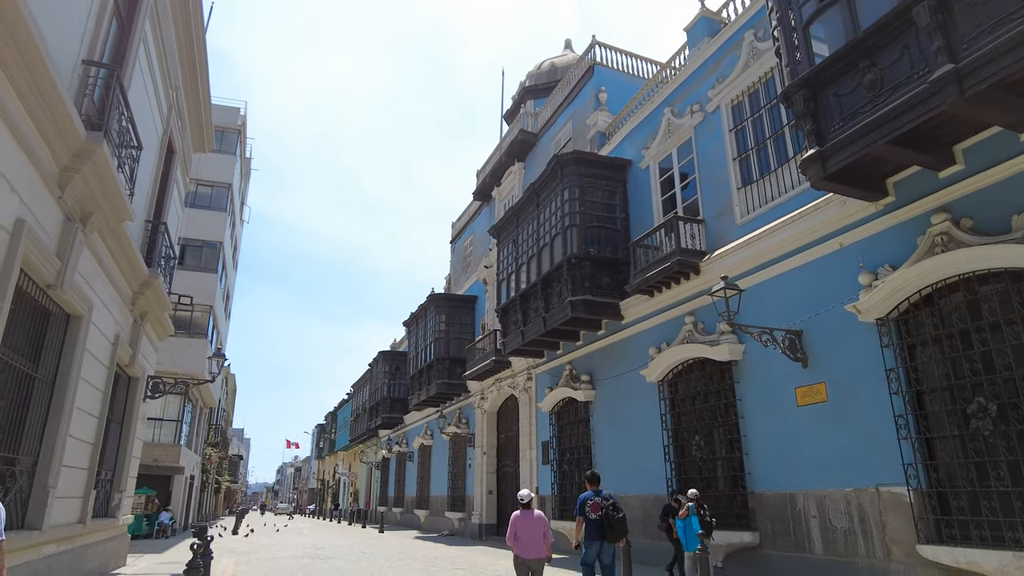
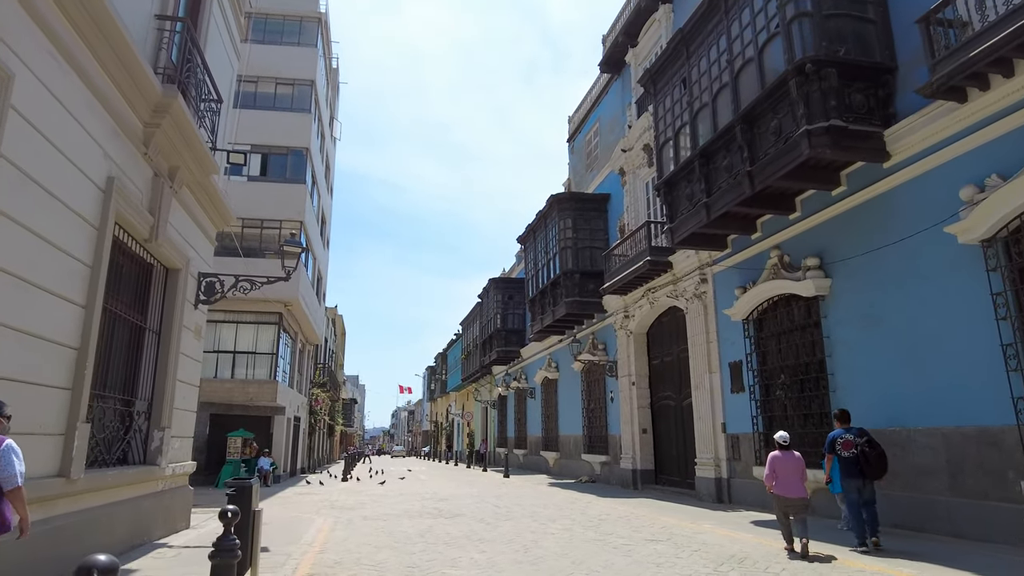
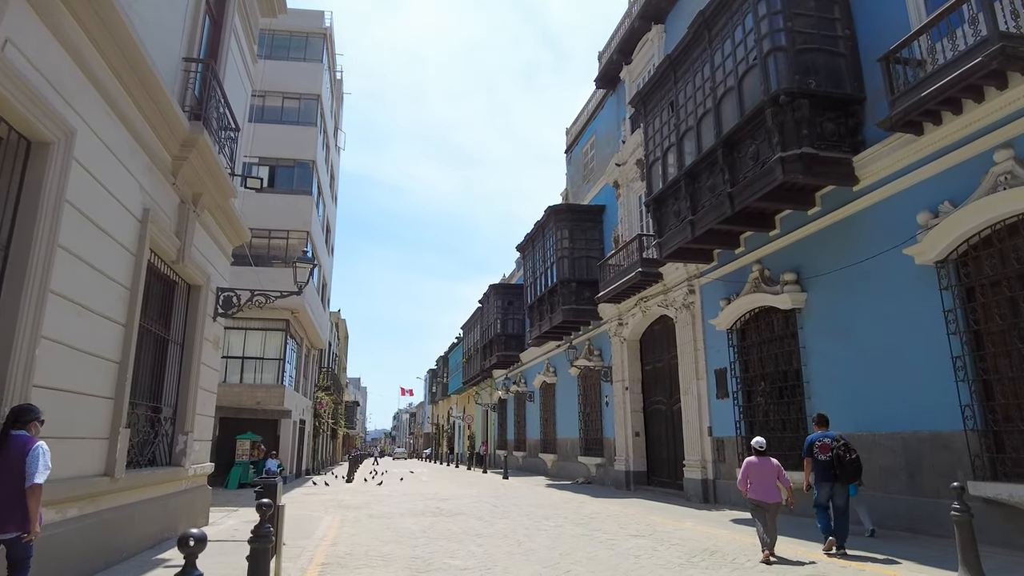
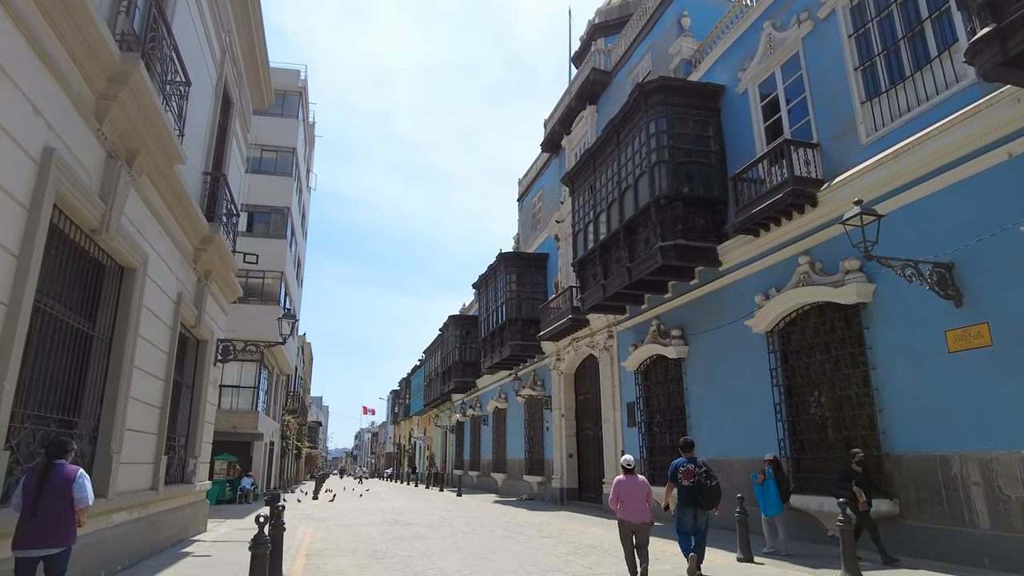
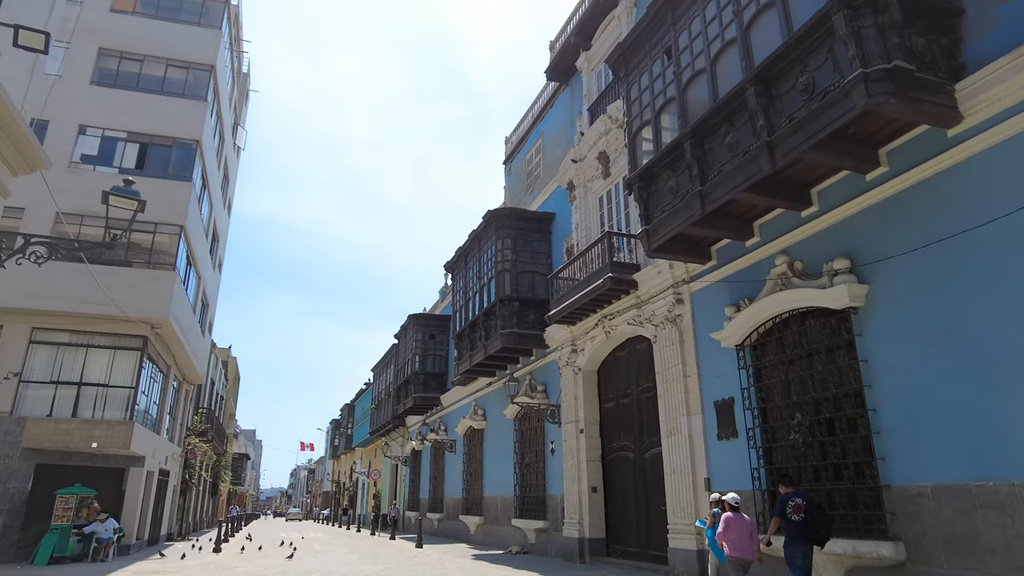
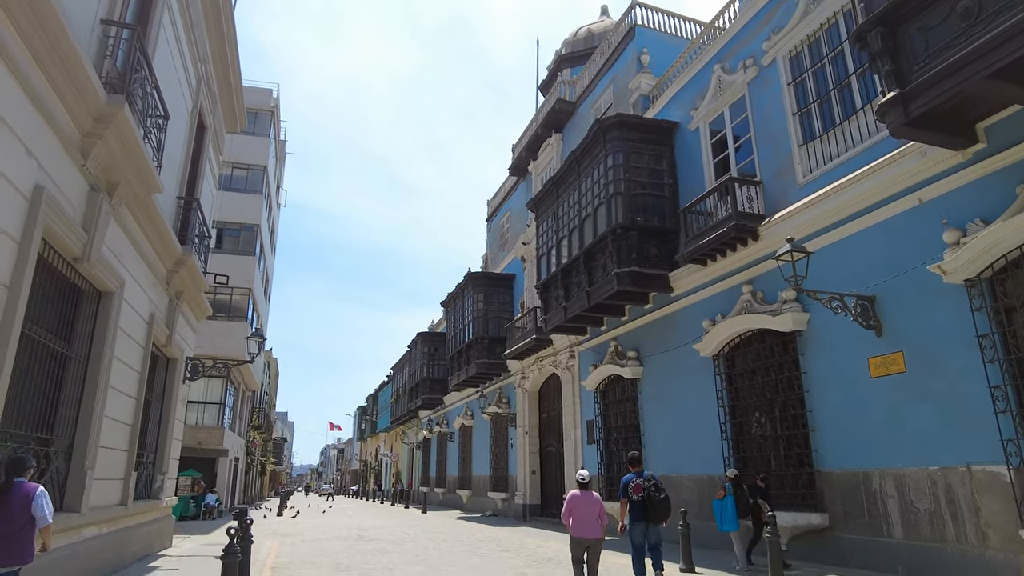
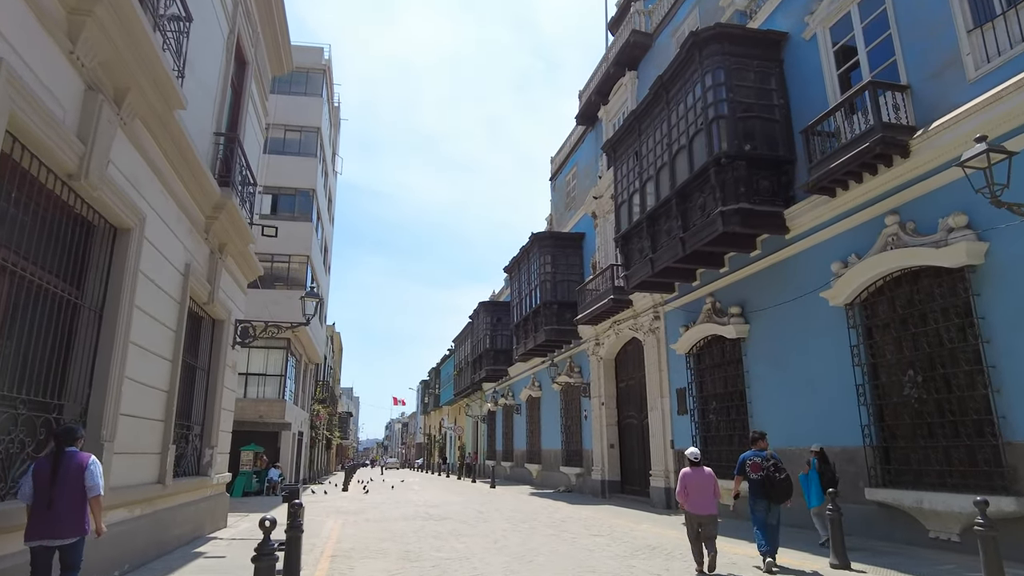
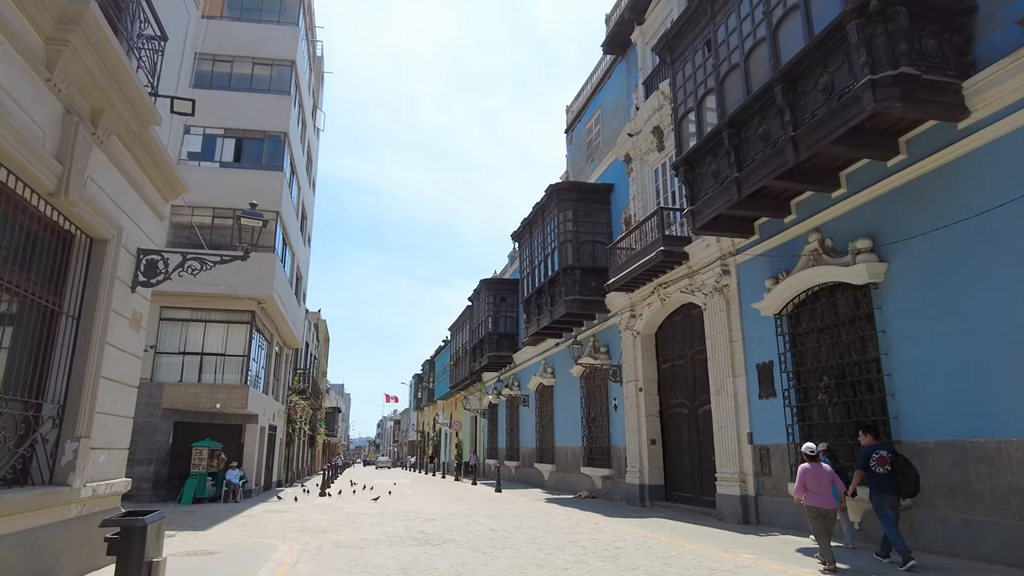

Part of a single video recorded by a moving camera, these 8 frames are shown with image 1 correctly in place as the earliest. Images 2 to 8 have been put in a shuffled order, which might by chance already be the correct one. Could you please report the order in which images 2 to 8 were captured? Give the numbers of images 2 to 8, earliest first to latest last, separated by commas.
6, 4, 7, 3, 2, 8, 5
